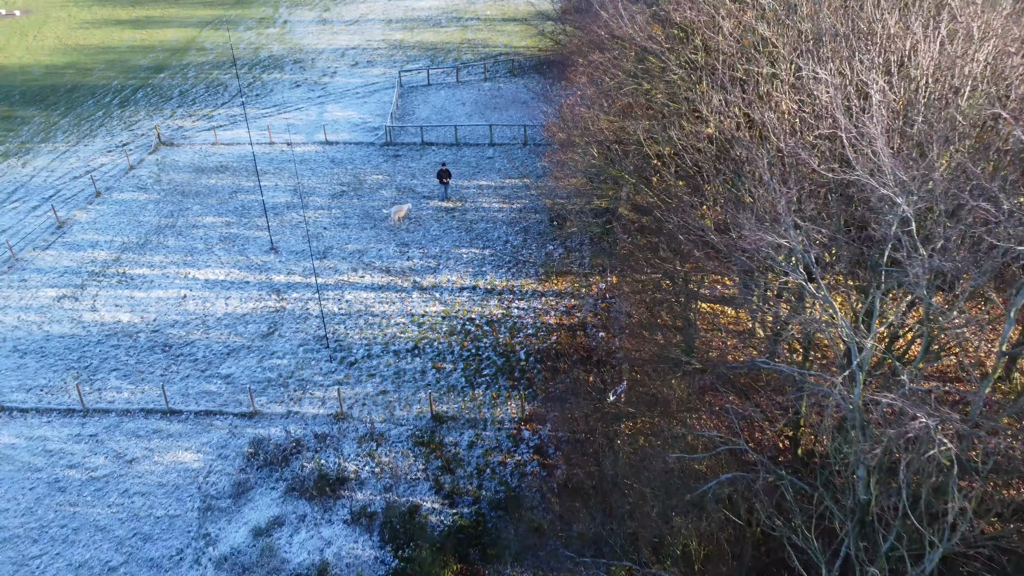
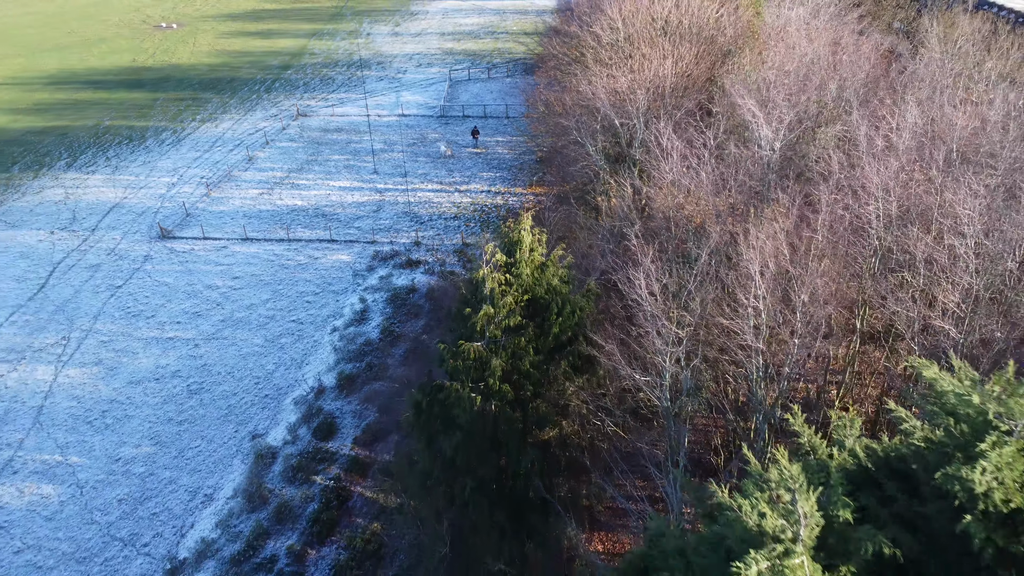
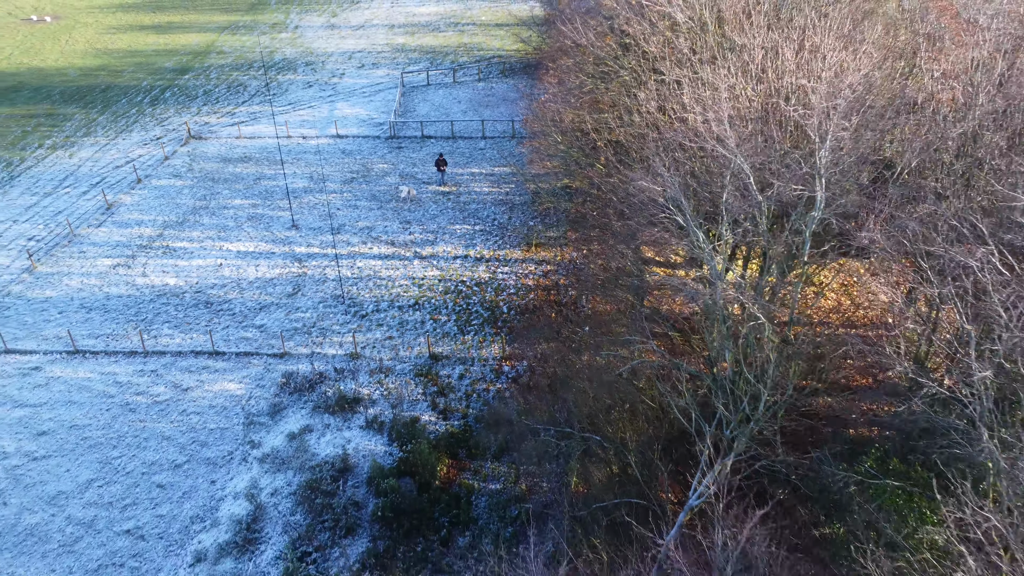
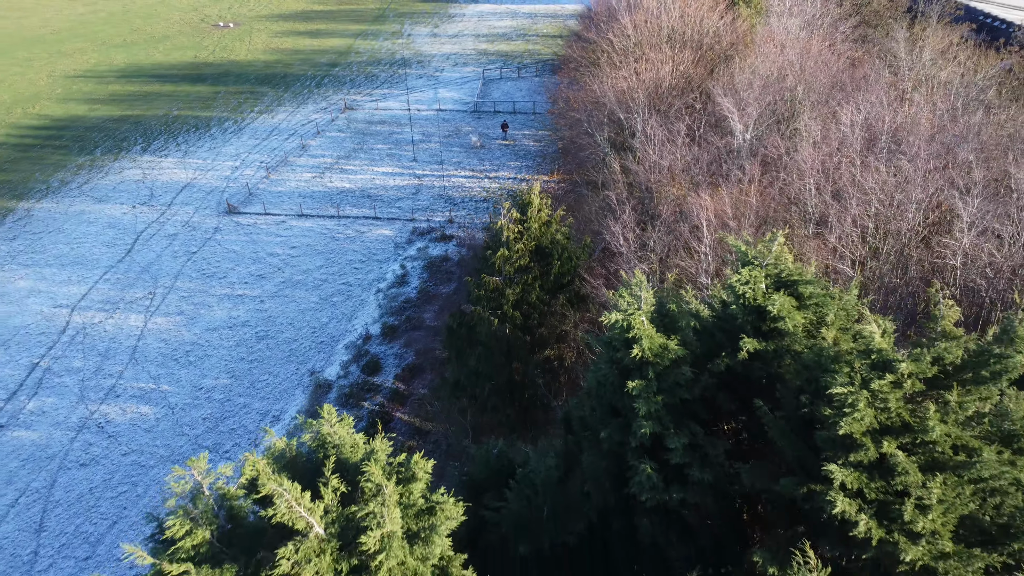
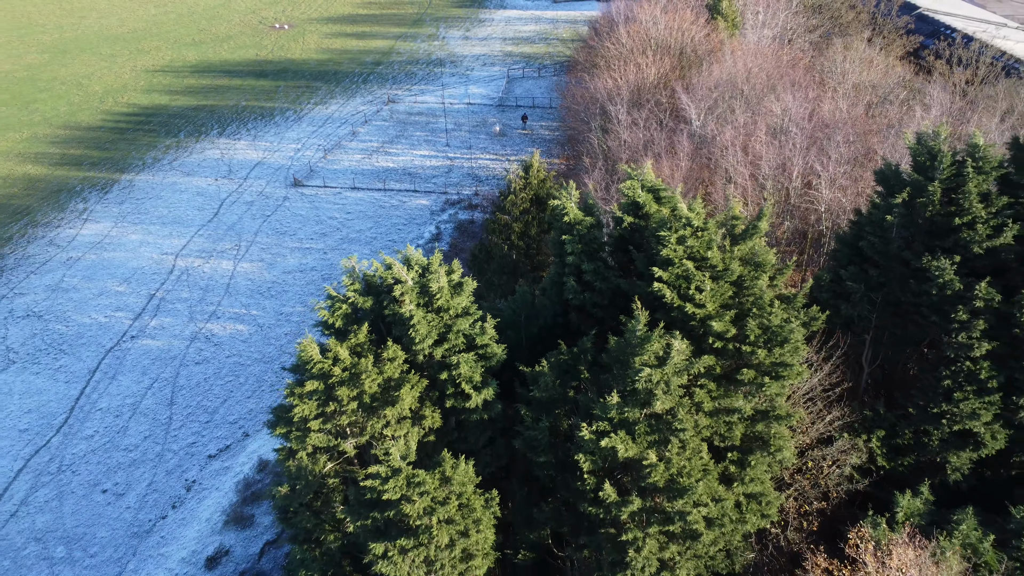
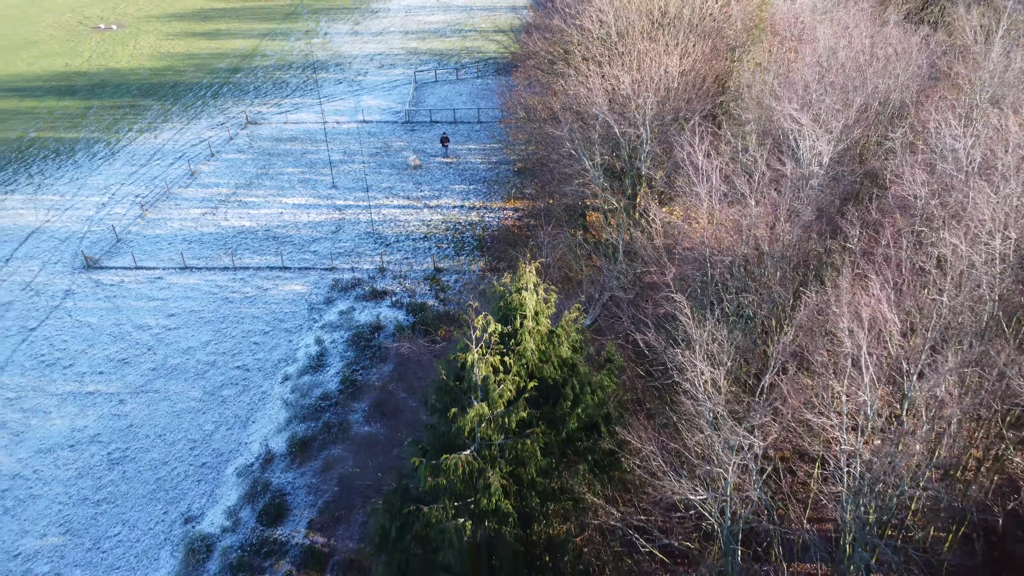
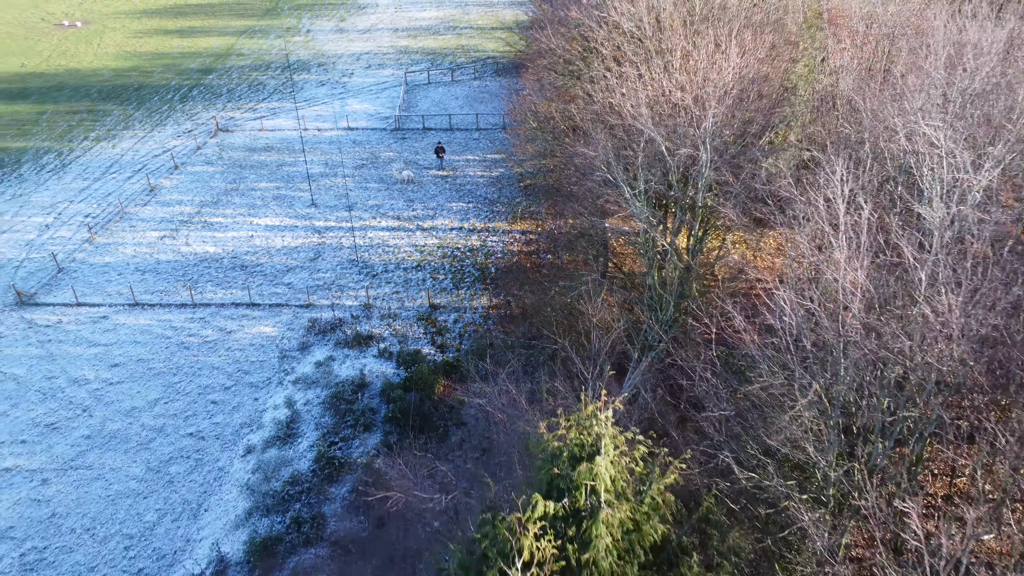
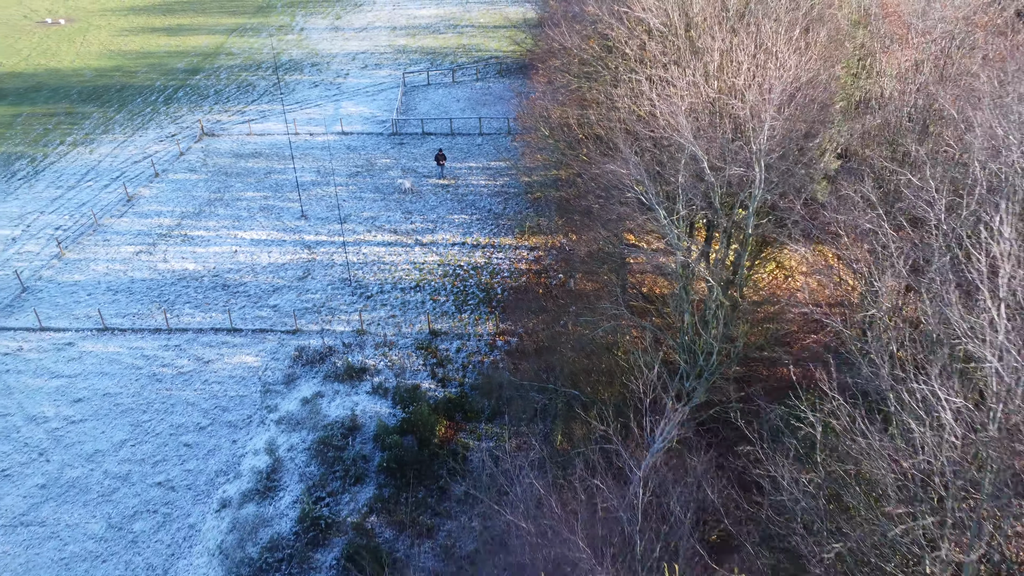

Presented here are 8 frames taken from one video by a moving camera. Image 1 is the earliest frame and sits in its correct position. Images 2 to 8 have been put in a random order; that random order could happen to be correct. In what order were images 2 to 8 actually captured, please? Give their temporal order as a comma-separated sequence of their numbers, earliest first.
3, 8, 7, 6, 2, 4, 5
